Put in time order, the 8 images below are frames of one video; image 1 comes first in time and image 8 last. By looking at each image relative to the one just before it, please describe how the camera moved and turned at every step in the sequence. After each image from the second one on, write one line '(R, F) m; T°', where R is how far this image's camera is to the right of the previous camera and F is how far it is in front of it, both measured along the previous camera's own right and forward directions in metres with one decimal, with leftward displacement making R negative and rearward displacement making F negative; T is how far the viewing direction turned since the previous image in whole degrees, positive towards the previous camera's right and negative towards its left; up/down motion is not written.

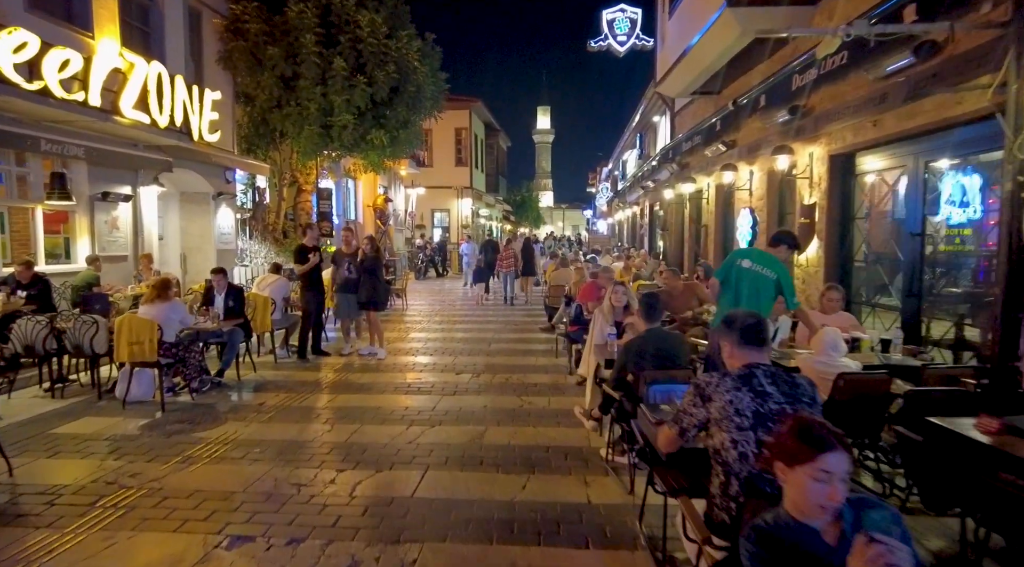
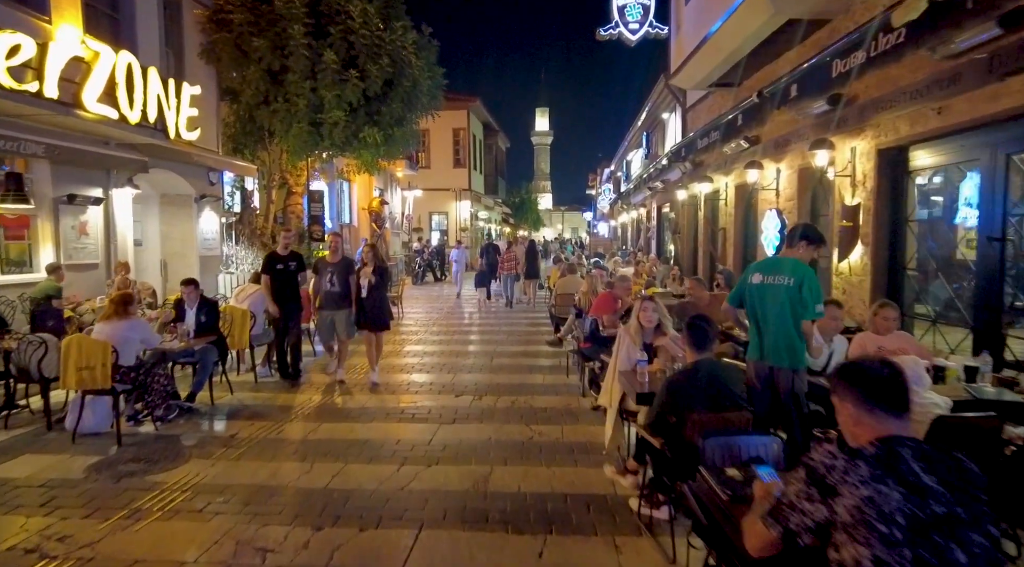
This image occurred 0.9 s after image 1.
(-0.1, +1.0) m; 0°
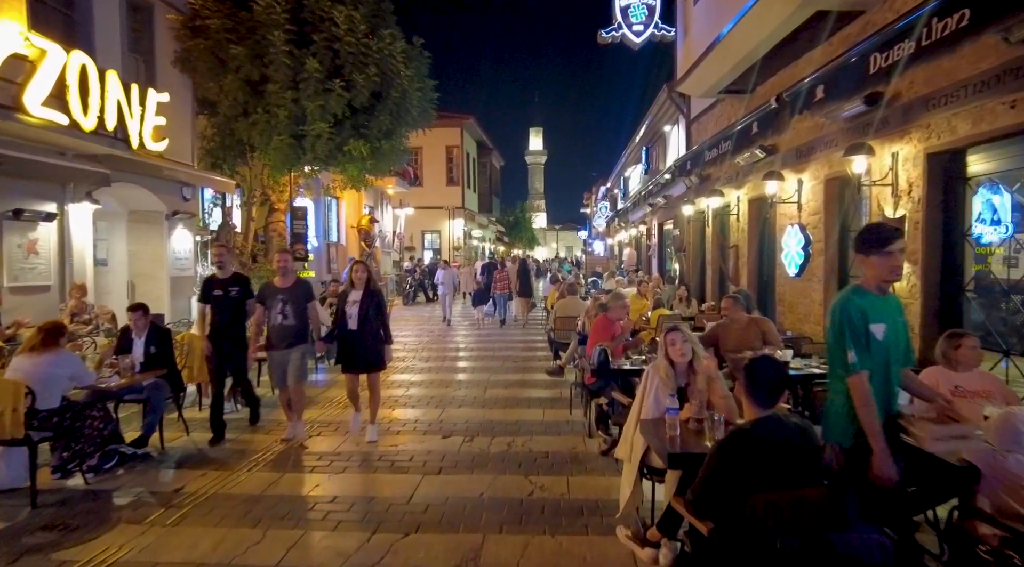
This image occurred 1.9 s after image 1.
(0.0, +1.1) m; 0°
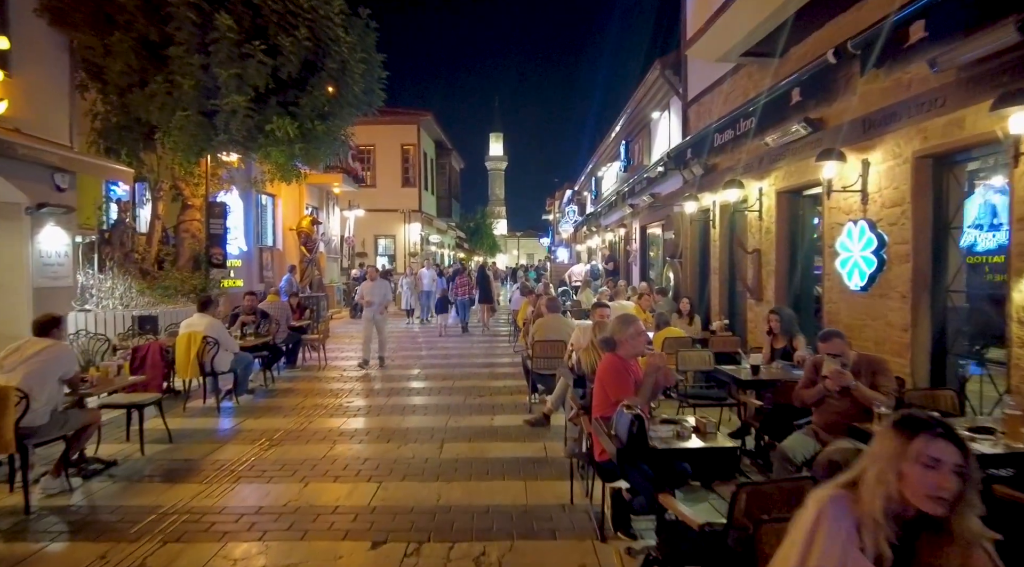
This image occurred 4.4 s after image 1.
(-0.1, +2.8) m; +3°
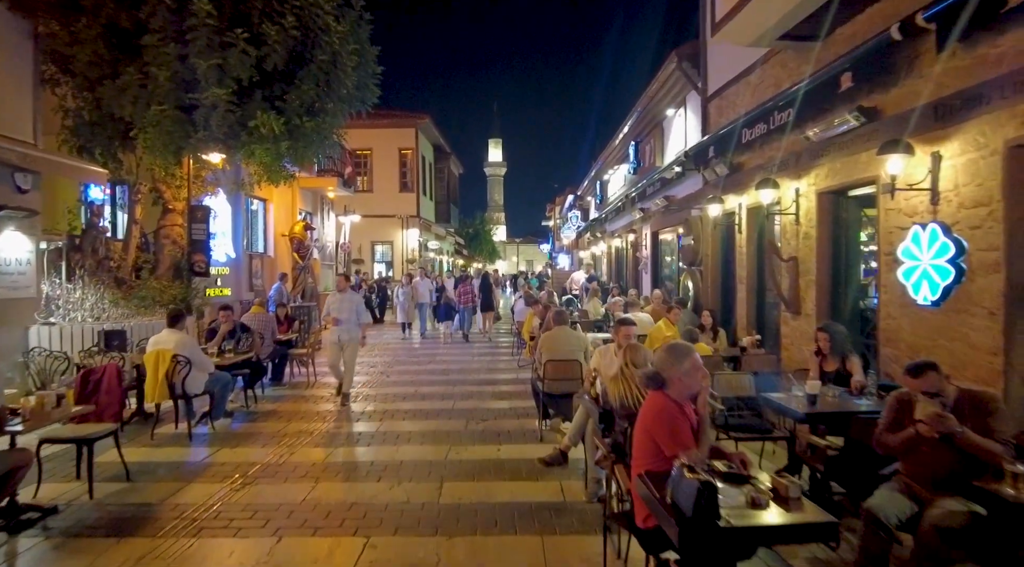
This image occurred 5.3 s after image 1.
(-0.1, +1.1) m; 0°
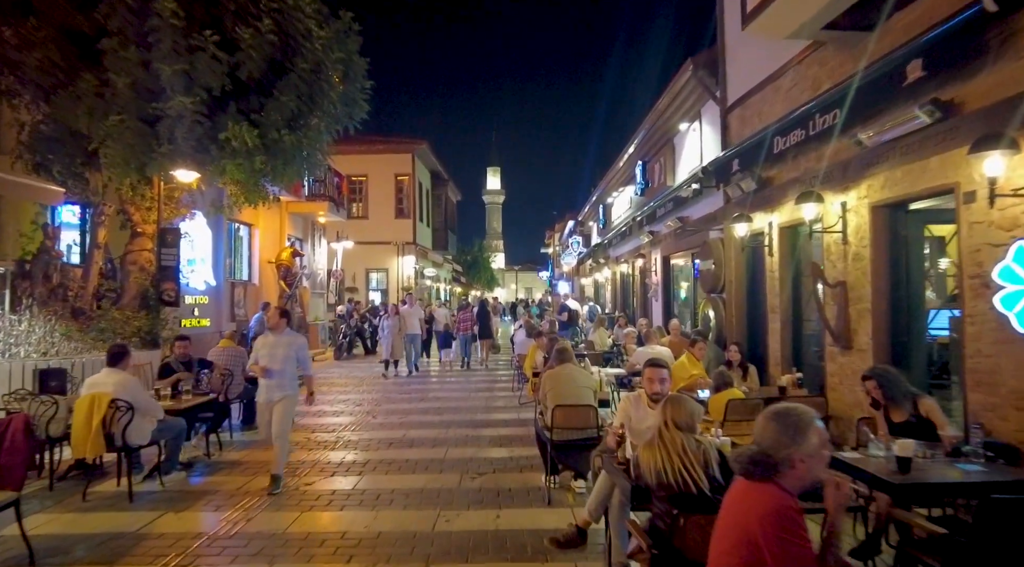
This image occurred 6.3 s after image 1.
(0.0, +1.3) m; 0°
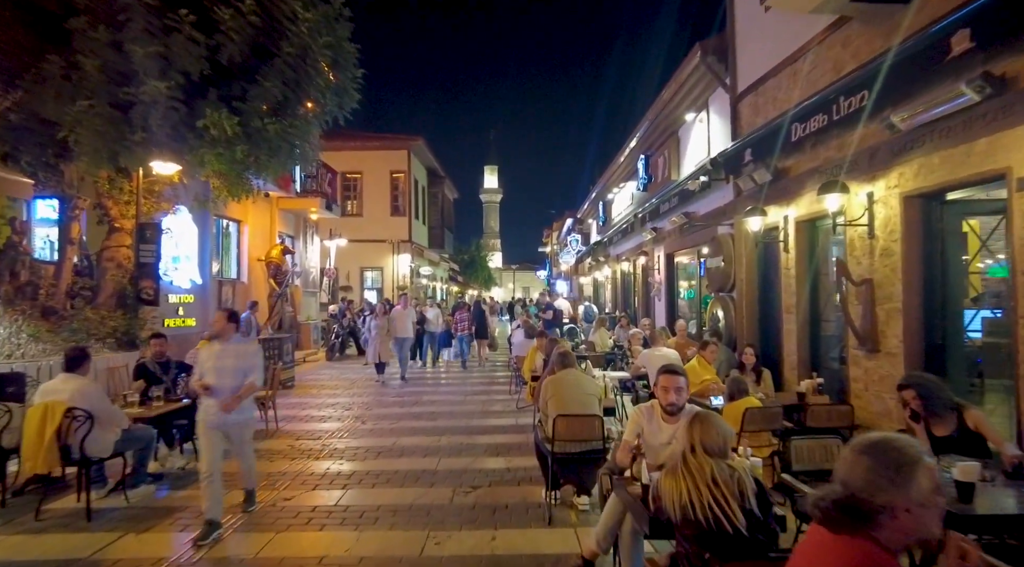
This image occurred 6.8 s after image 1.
(0.0, +0.6) m; 0°
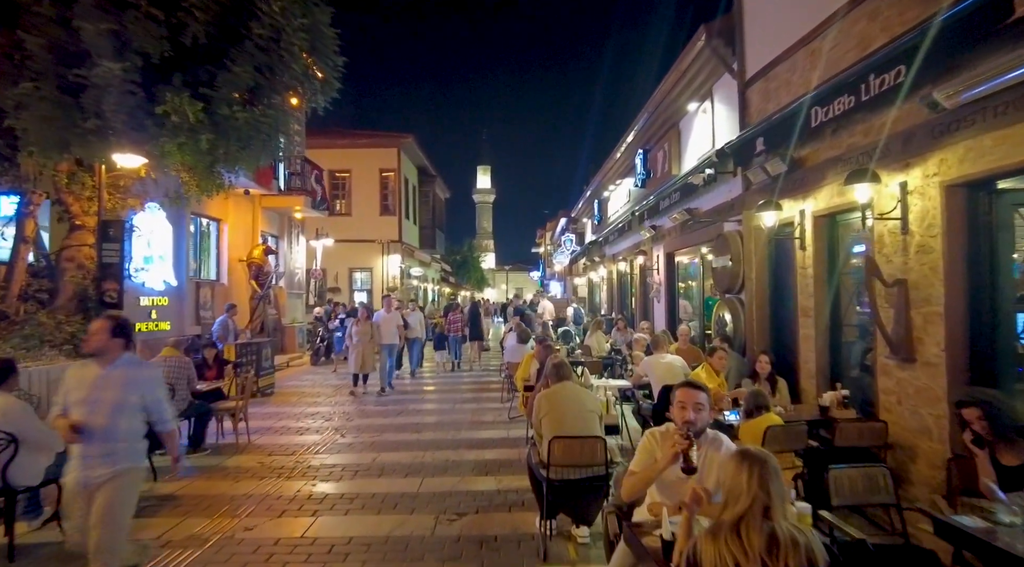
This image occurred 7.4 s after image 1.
(0.0, +0.8) m; +1°
